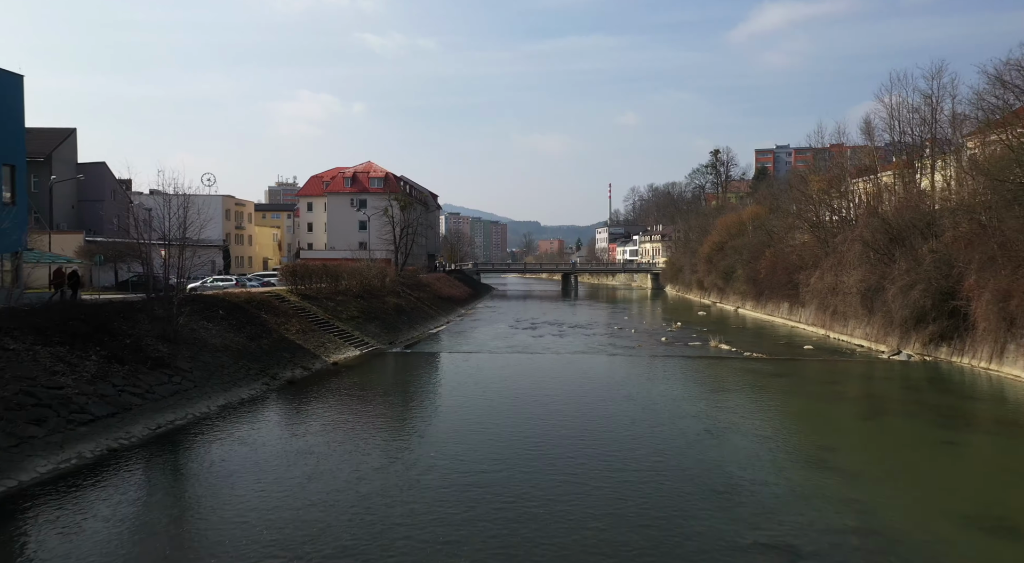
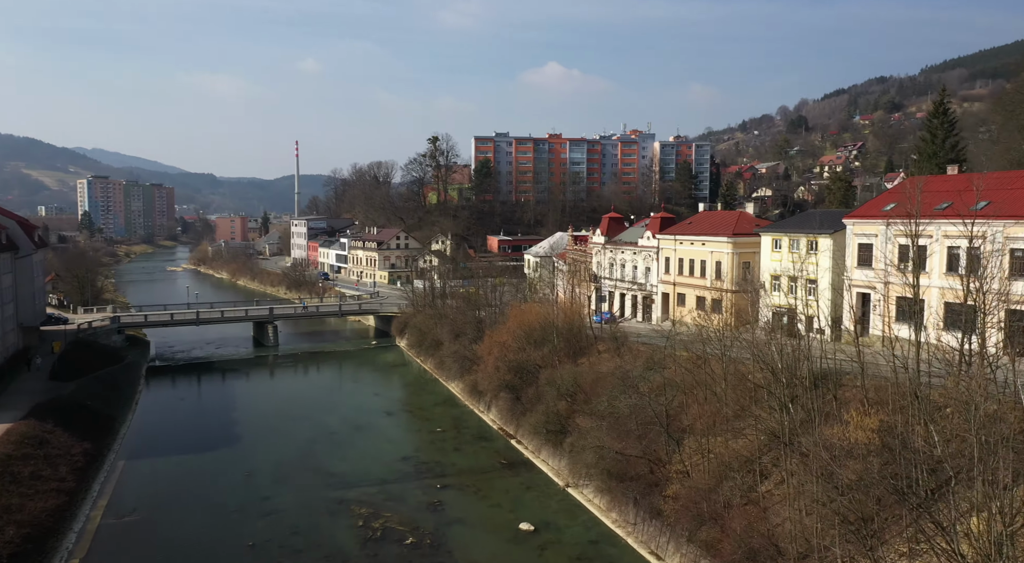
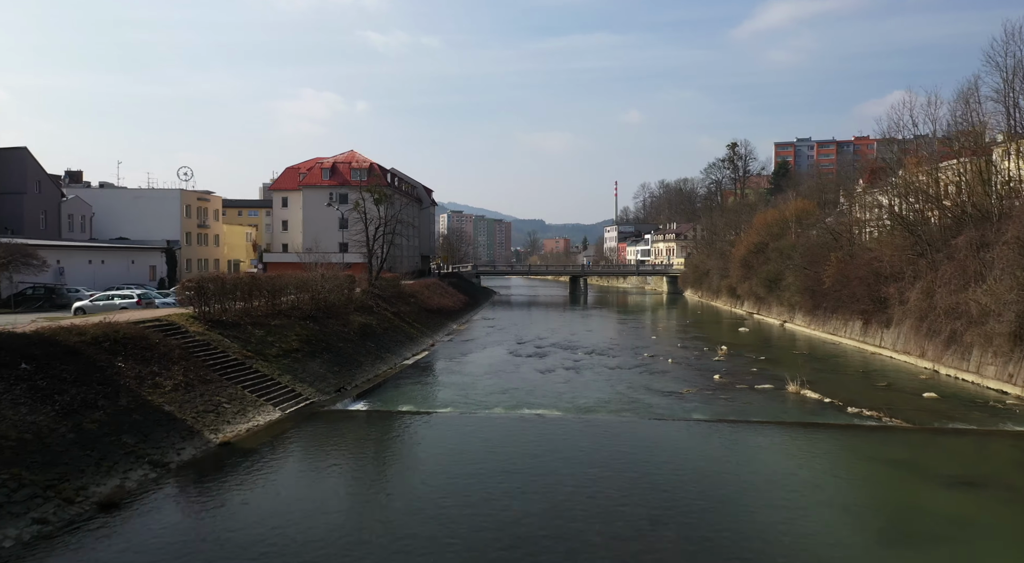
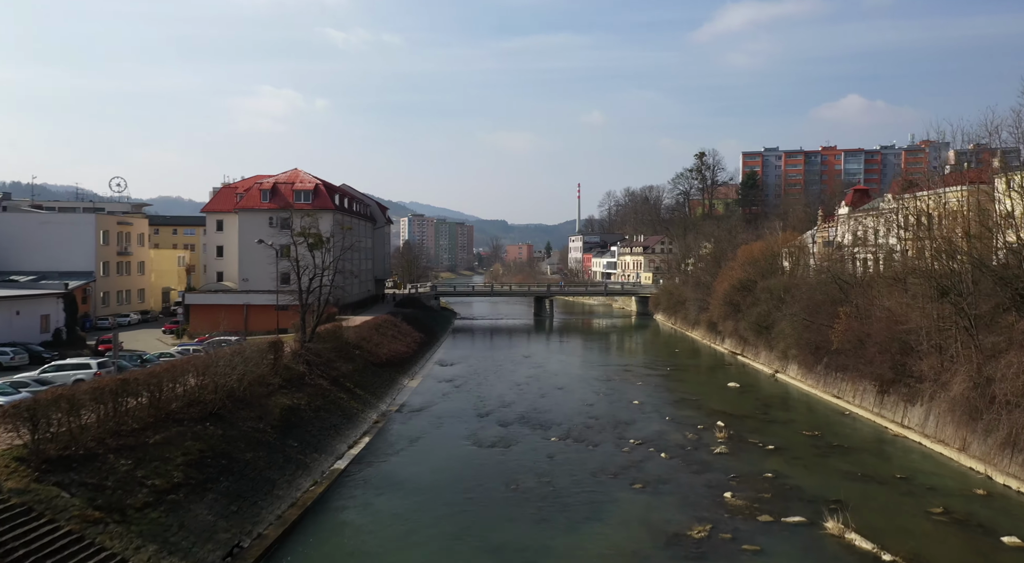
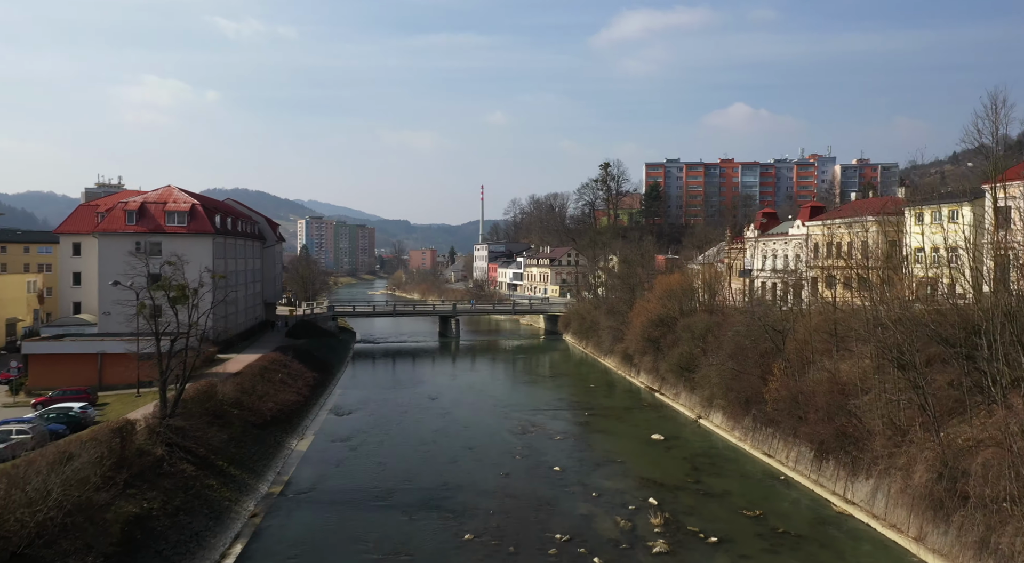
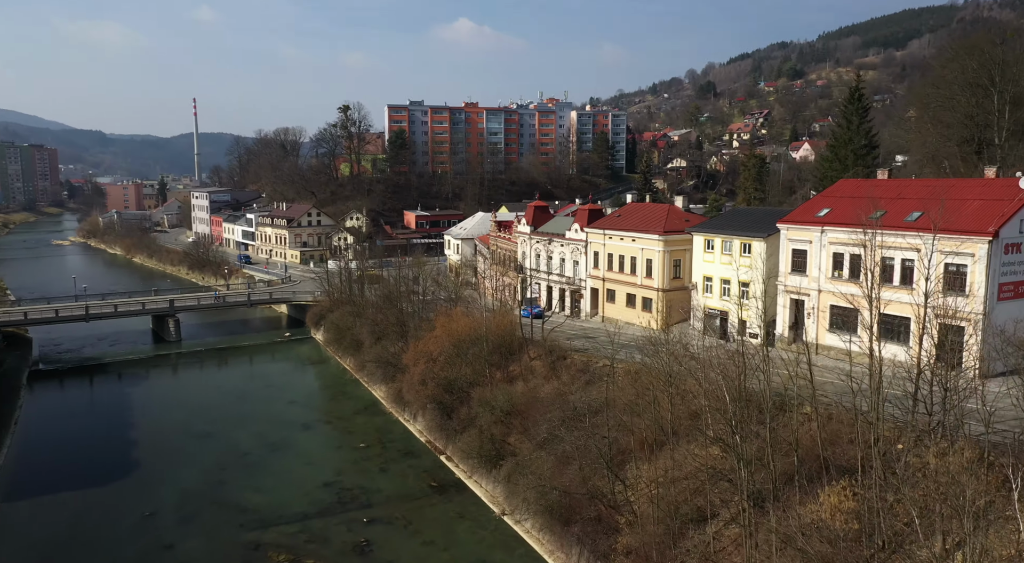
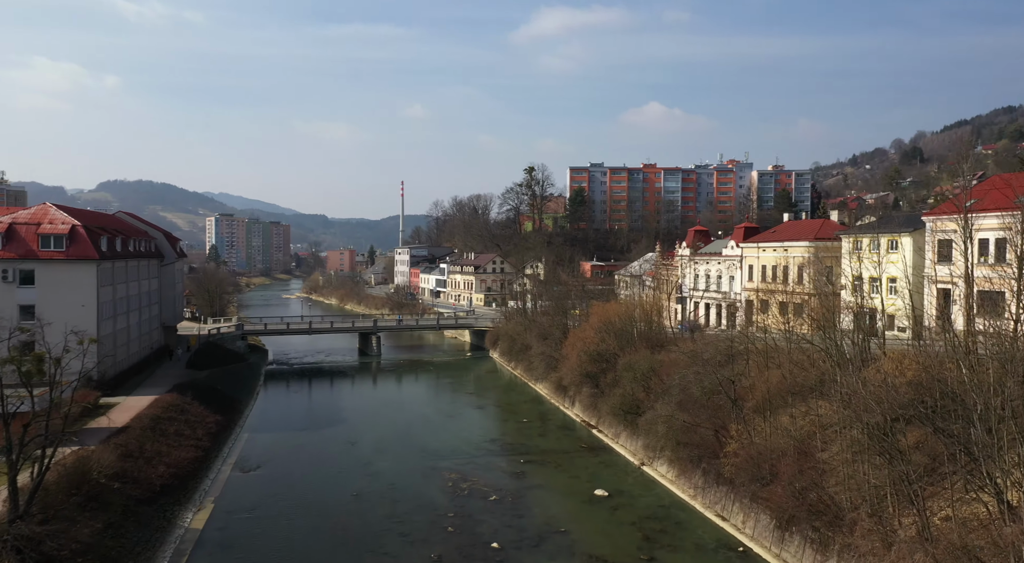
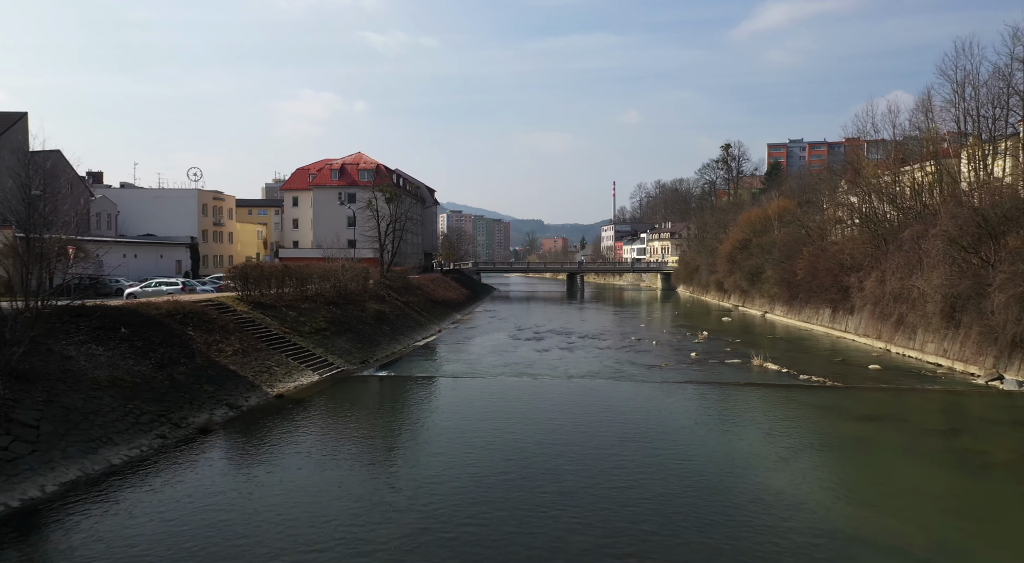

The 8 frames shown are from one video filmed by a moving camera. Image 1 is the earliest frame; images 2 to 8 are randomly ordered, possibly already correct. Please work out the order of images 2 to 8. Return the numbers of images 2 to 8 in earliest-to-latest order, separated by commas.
8, 3, 4, 5, 7, 2, 6
